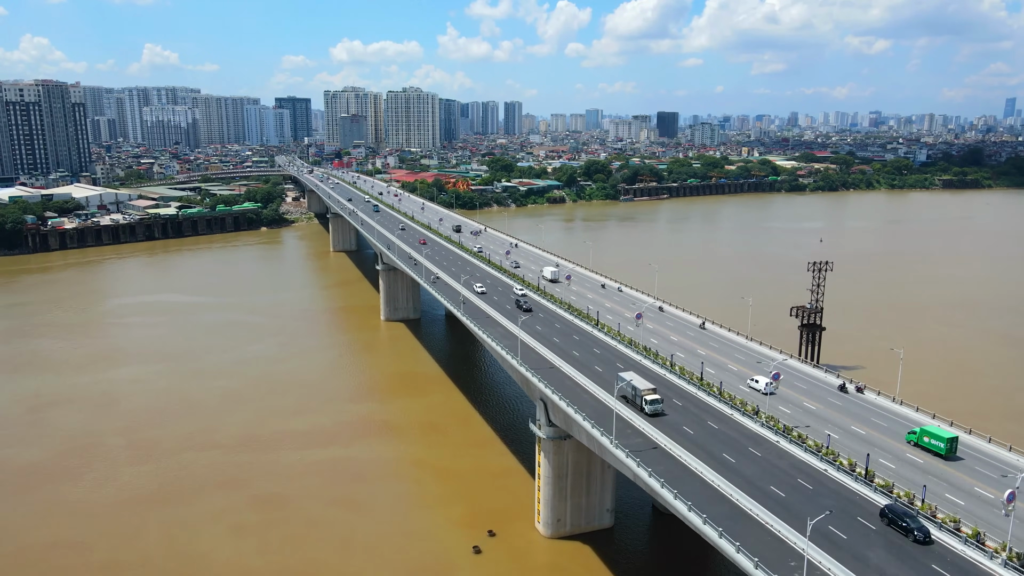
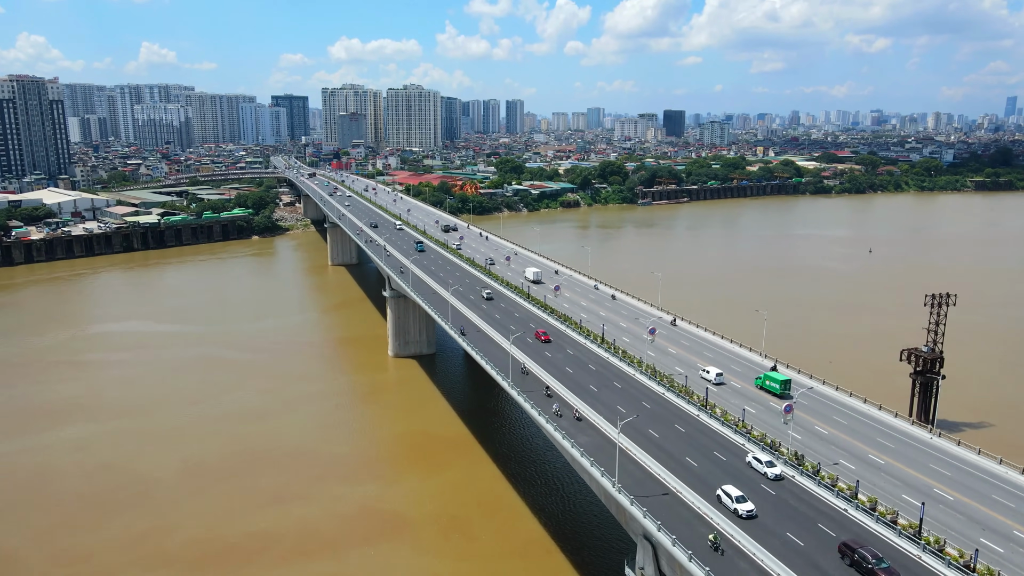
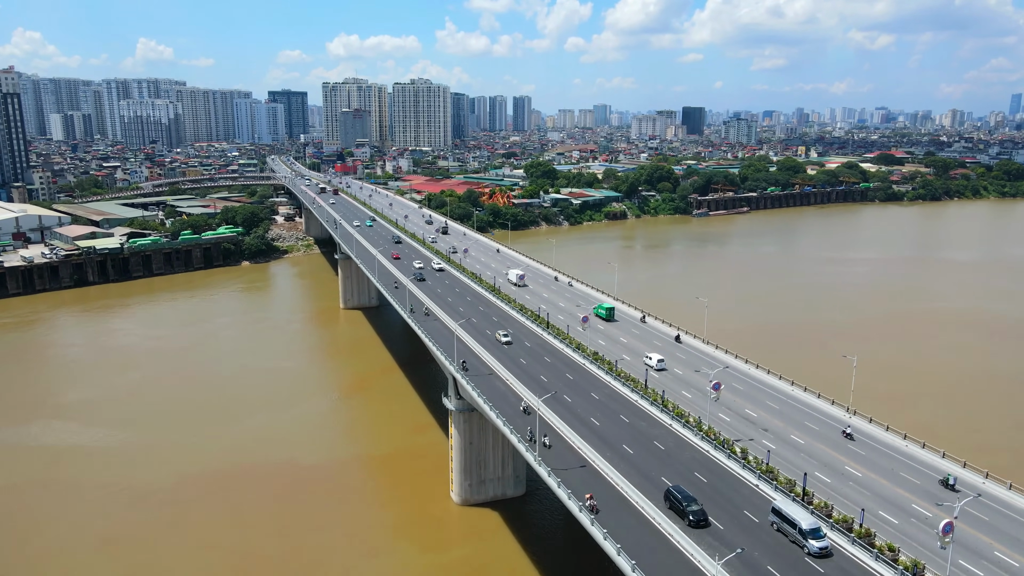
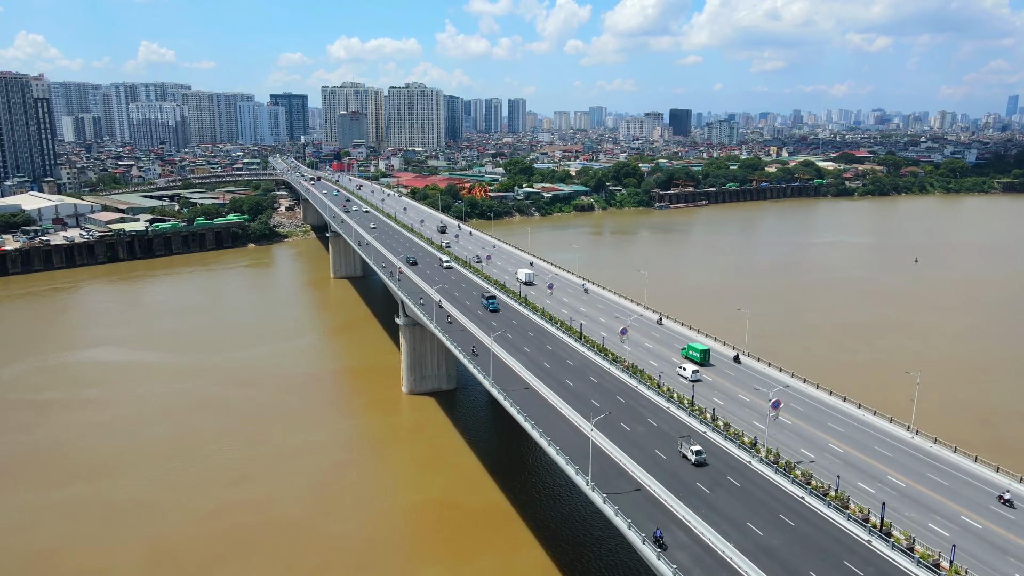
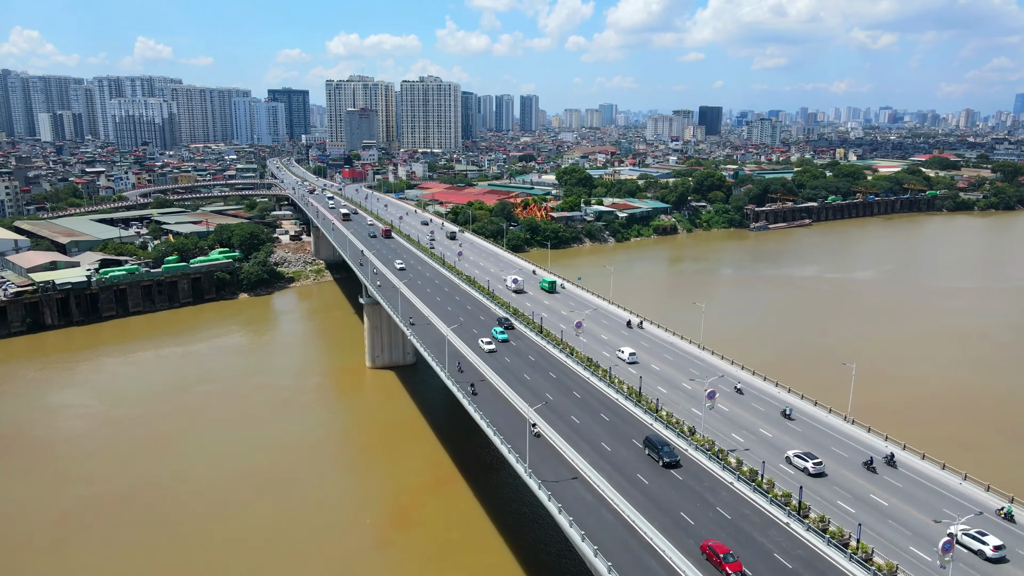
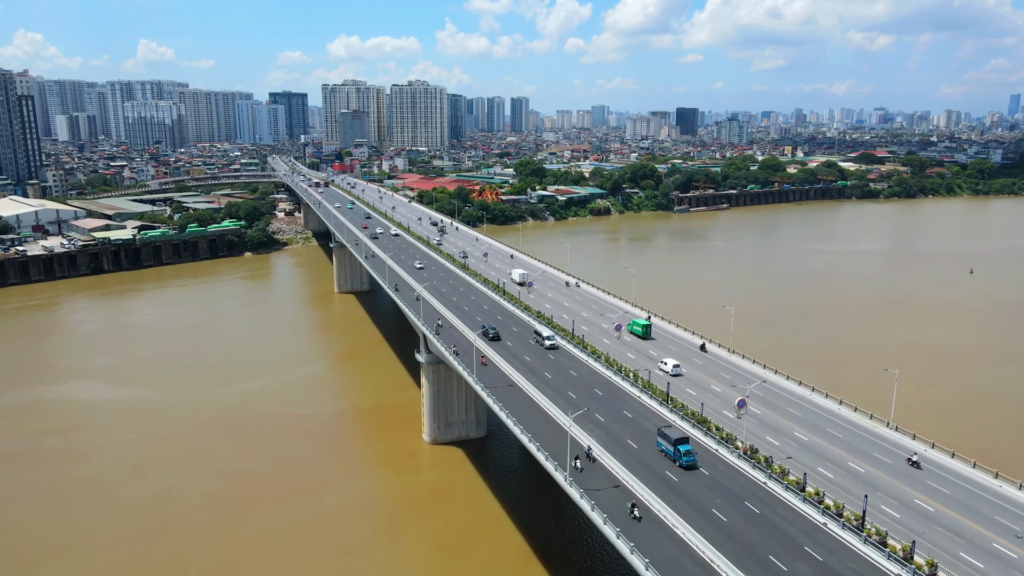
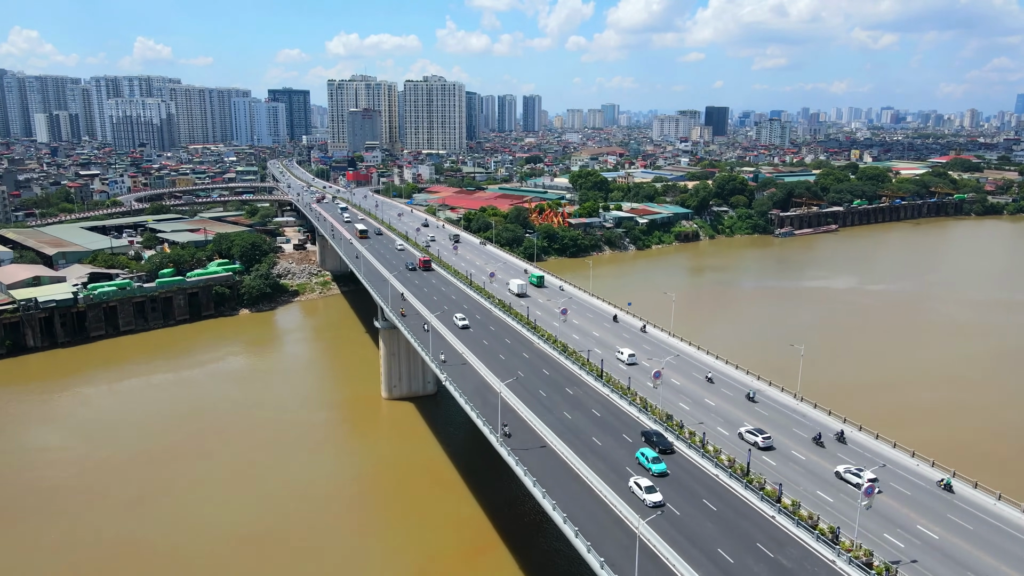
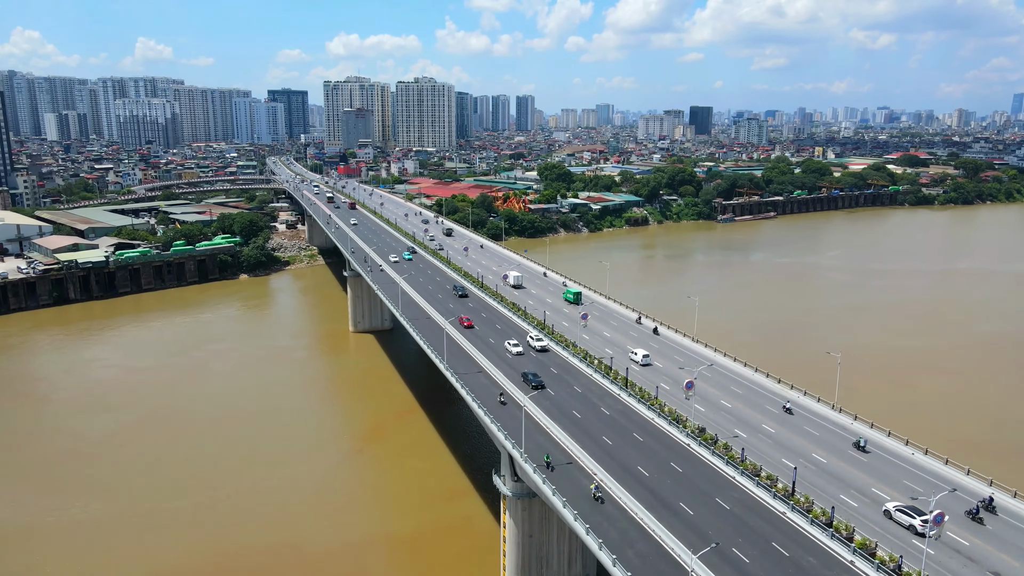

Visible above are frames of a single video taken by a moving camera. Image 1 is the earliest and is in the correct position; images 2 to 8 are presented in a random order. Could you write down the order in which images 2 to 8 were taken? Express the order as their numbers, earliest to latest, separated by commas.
2, 4, 6, 3, 8, 5, 7
